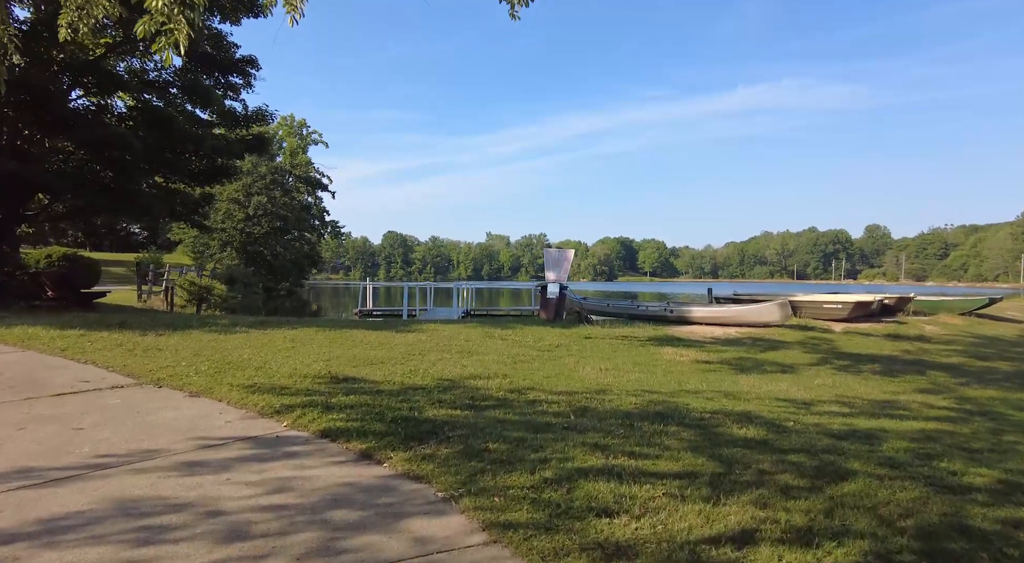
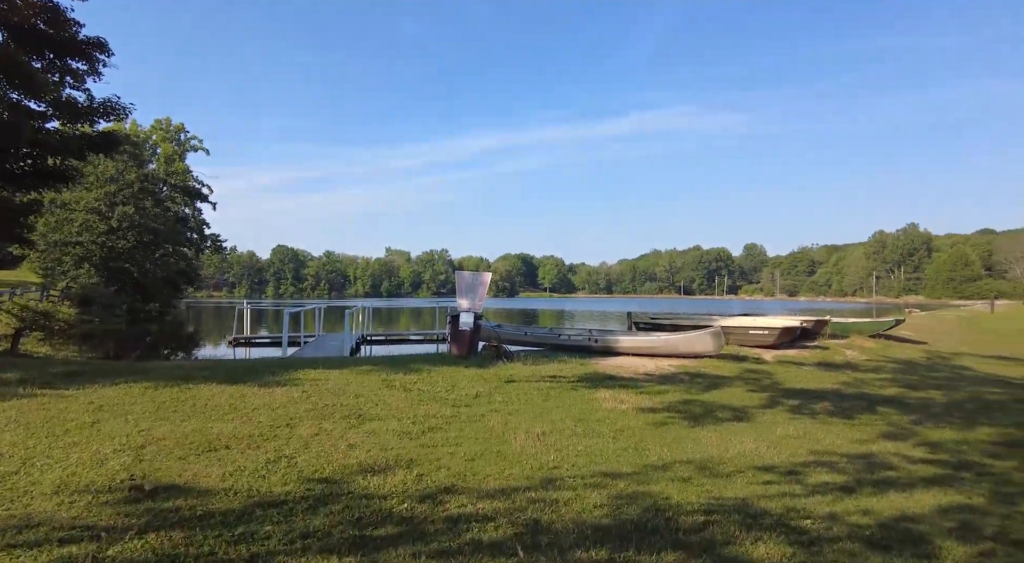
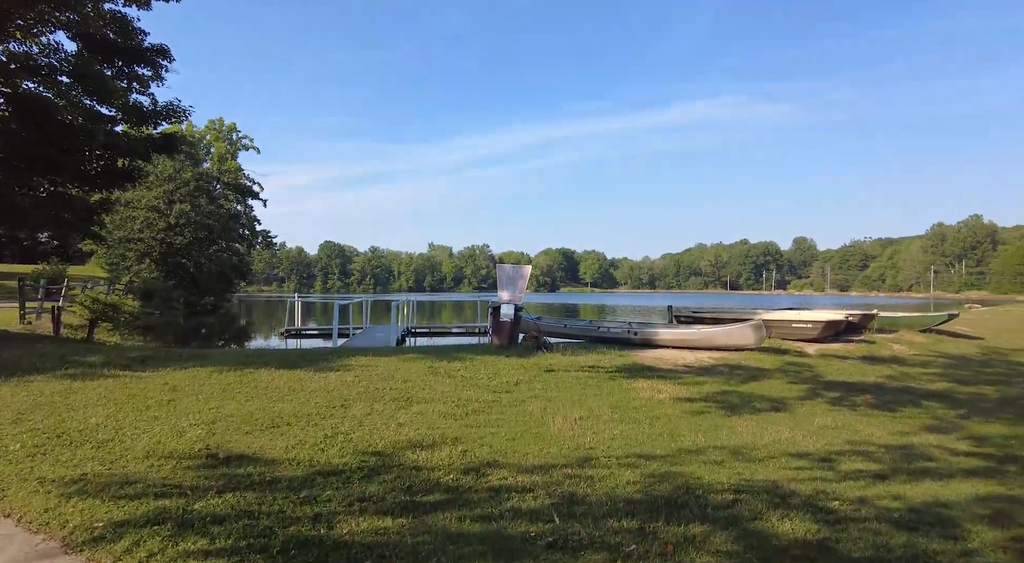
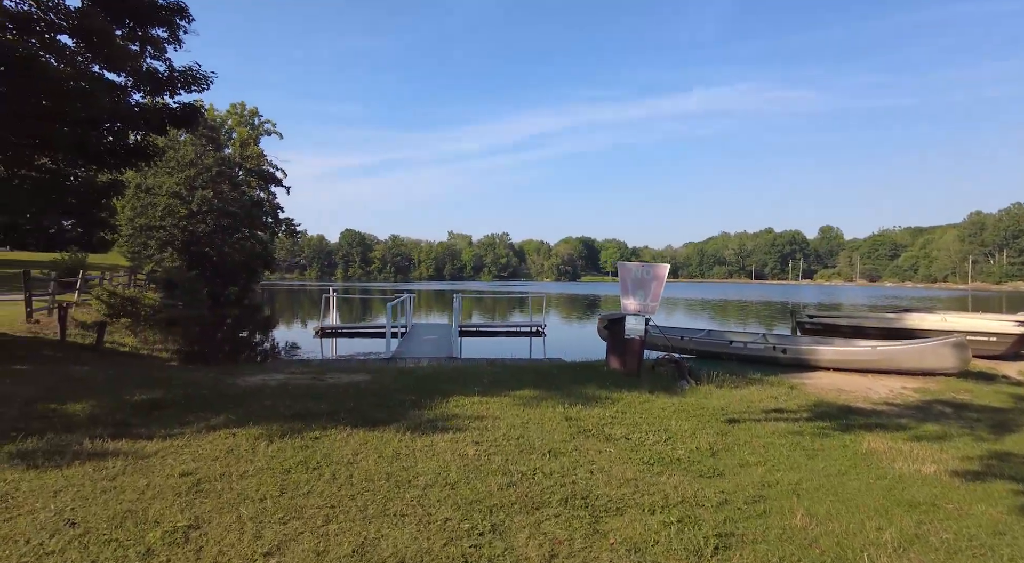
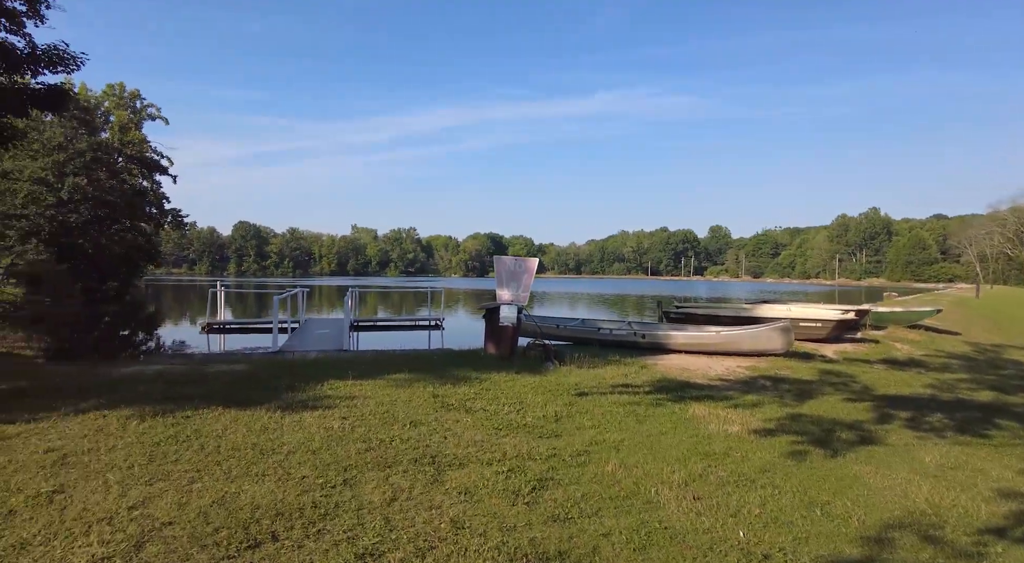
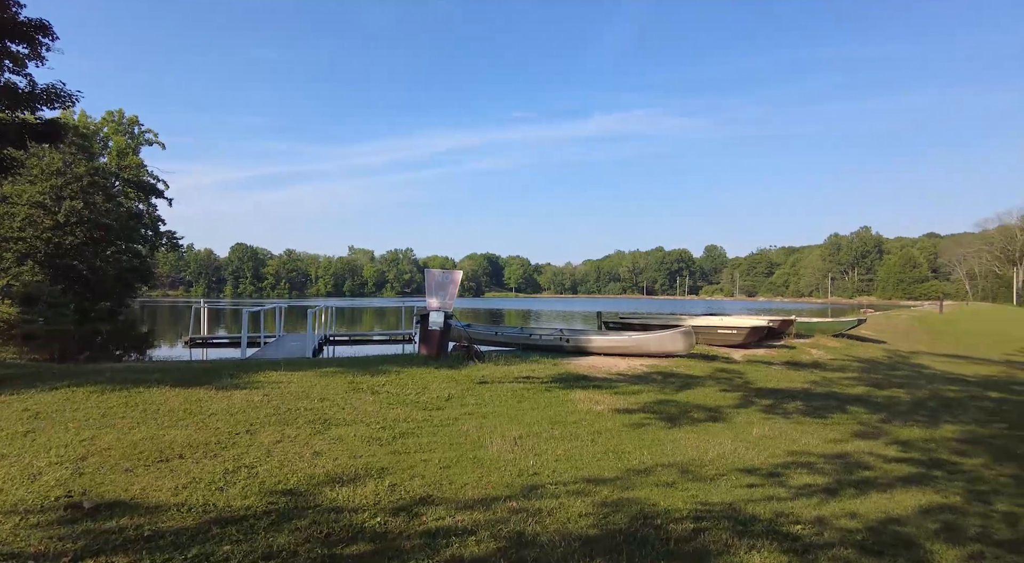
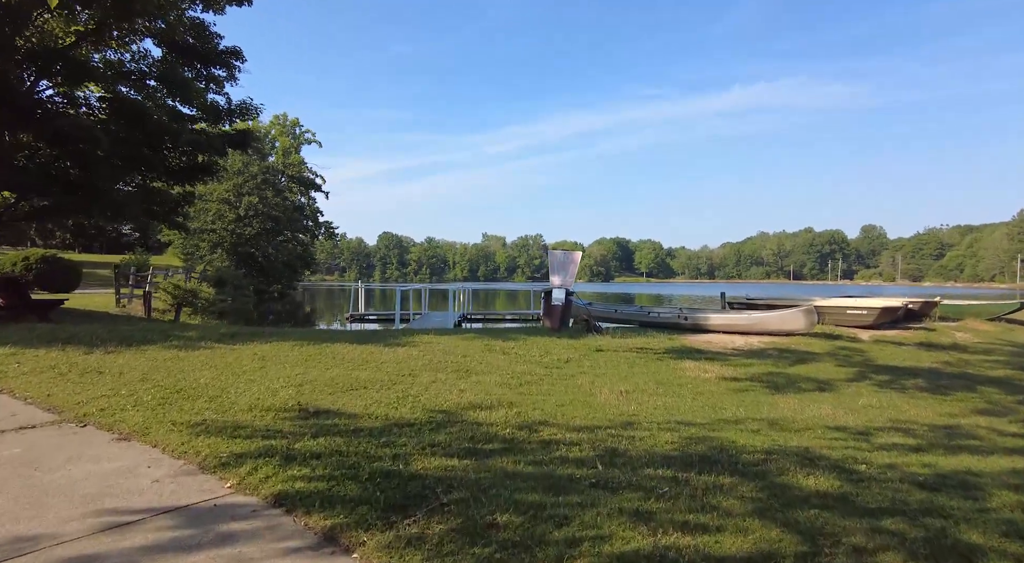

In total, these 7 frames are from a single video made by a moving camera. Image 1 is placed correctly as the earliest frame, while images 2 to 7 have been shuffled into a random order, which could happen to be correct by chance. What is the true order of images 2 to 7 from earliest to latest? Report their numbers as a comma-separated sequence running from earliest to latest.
7, 3, 2, 6, 5, 4
